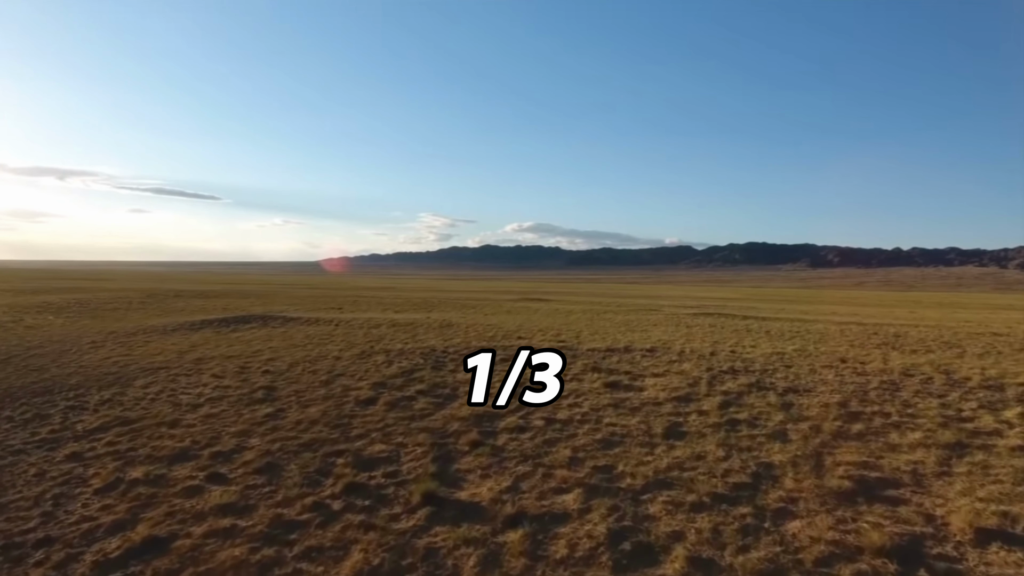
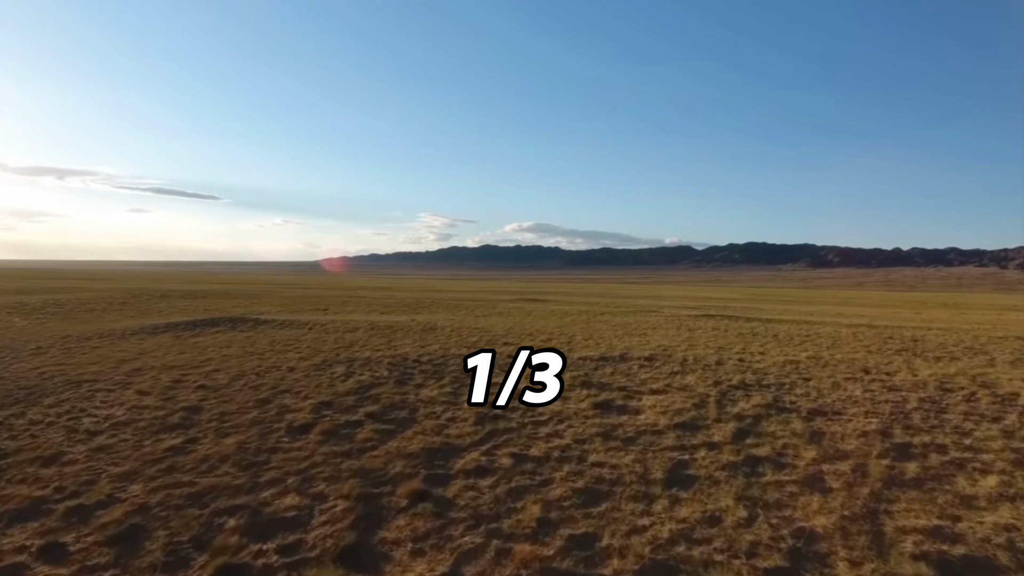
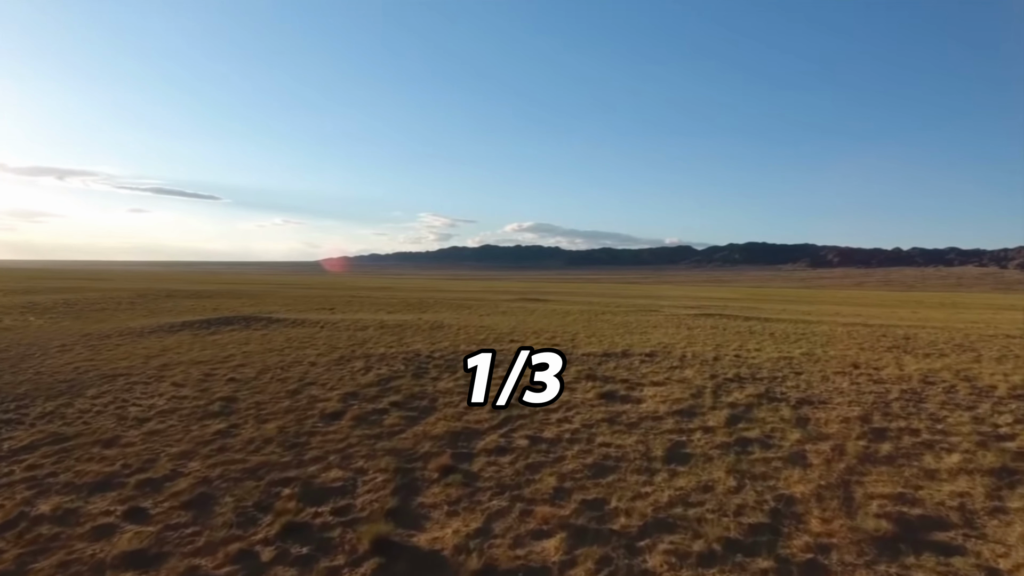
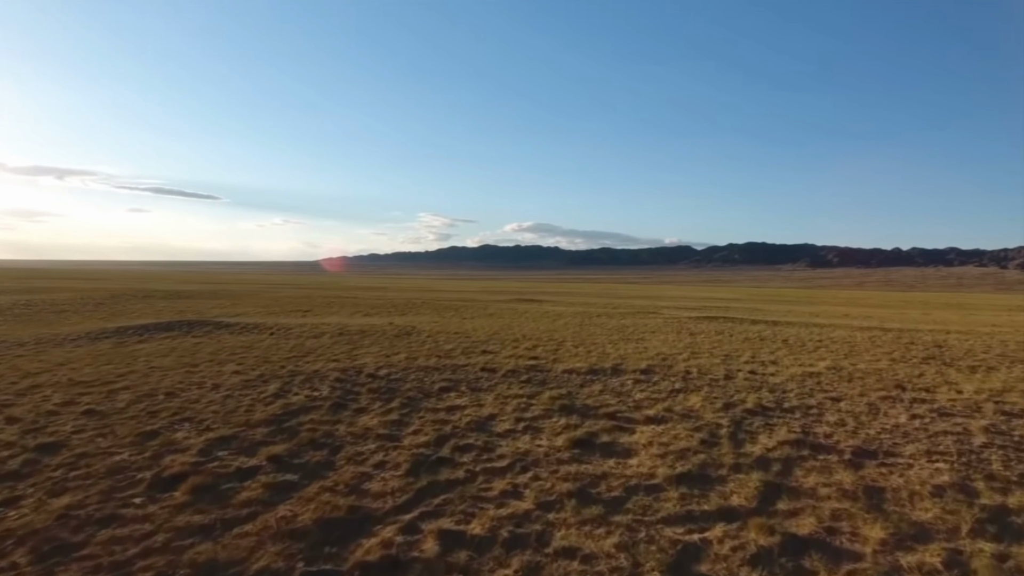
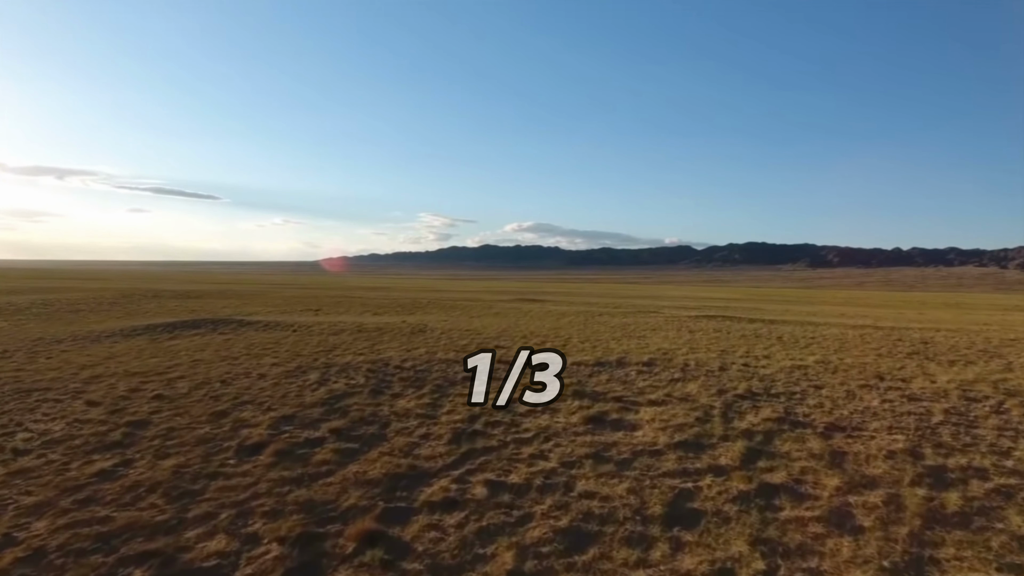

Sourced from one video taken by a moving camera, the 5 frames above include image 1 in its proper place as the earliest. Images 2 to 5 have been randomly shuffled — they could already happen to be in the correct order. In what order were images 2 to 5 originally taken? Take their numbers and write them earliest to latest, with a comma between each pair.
3, 2, 5, 4
